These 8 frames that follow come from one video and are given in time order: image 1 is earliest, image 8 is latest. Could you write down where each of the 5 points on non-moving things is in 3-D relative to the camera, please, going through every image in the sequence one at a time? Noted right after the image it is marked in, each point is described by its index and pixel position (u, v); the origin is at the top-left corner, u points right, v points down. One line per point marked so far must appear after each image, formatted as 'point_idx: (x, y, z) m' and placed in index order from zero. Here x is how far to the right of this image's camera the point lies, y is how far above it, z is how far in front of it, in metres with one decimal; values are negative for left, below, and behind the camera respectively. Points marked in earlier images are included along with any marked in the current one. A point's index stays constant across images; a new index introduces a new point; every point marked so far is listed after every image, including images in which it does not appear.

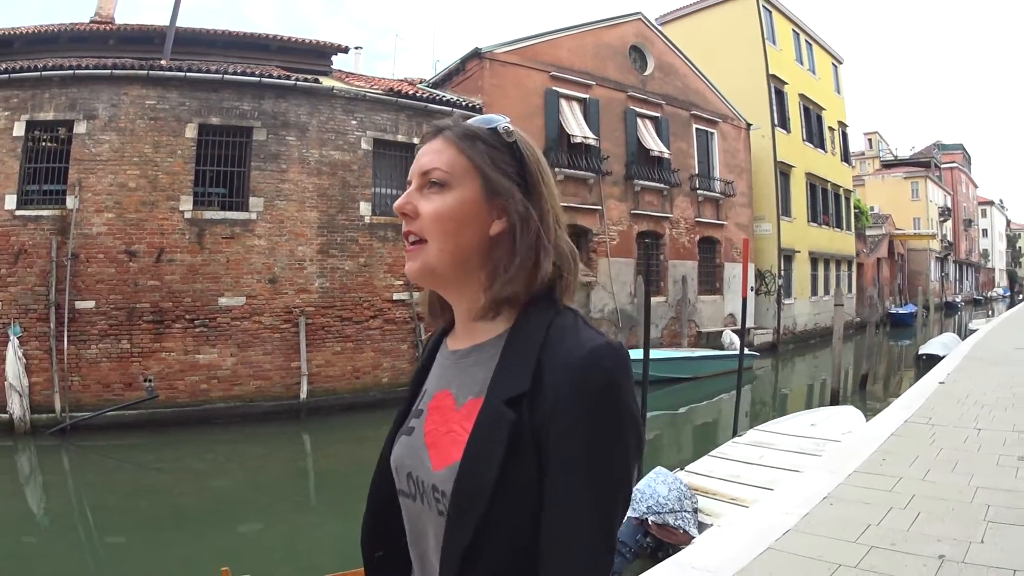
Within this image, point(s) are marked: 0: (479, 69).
0: (-0.7, +4.5, +13.1) m
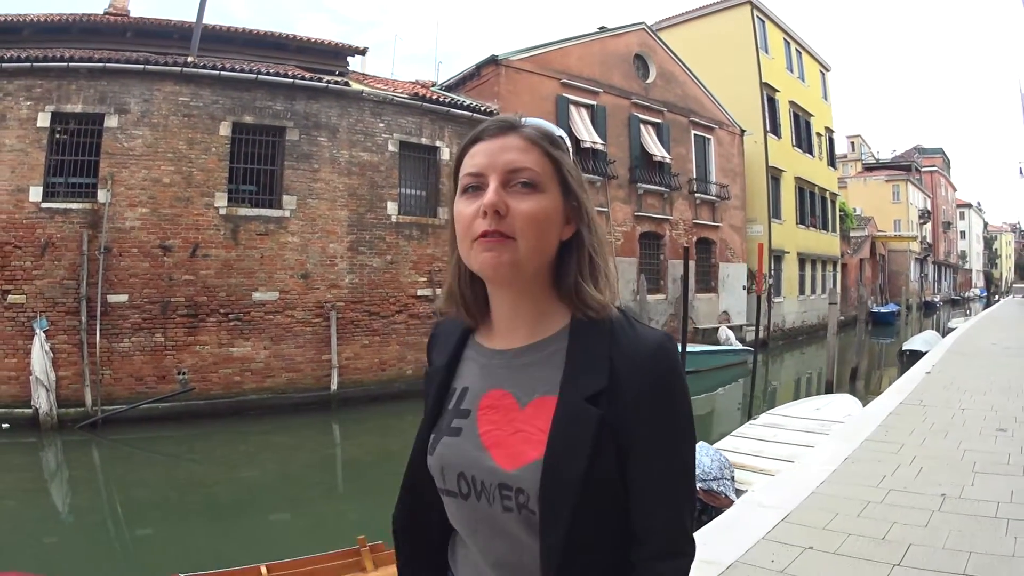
0: (-0.4, +4.6, +13.6) m
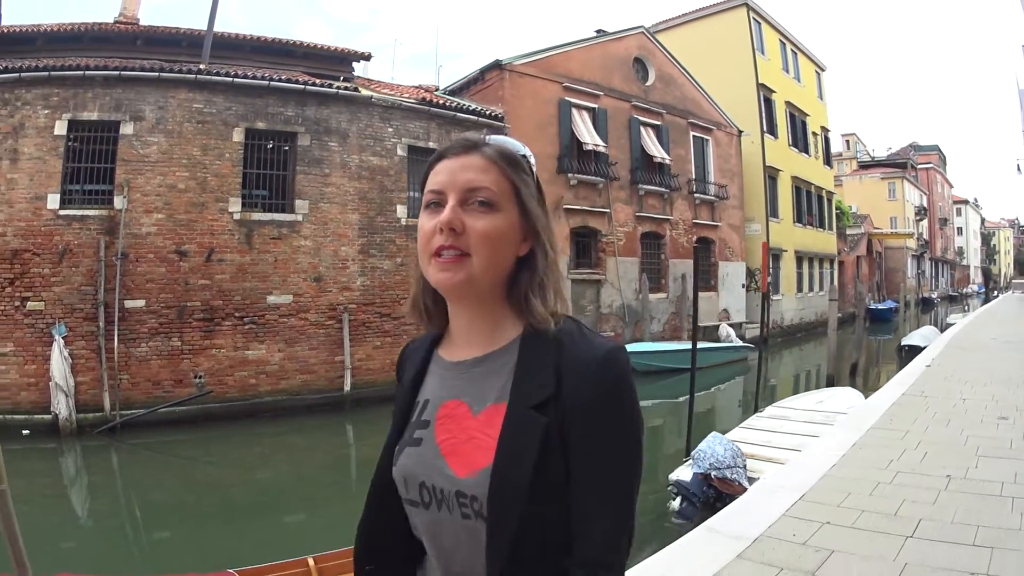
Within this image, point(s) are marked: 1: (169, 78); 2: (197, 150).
0: (-0.3, +4.6, +13.9) m
1: (-5.7, +3.5, +10.5) m
2: (-5.3, +2.3, +10.6) m
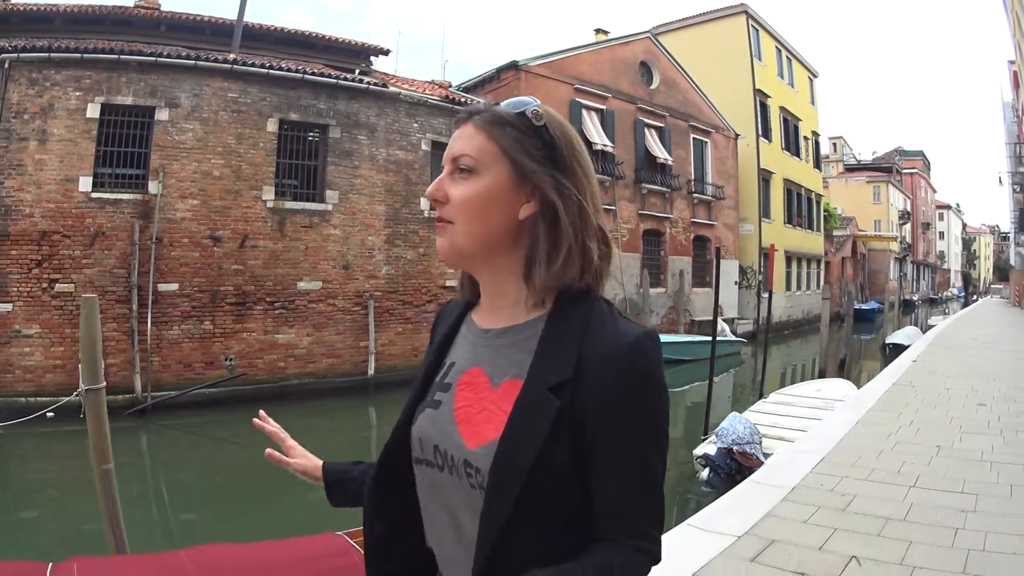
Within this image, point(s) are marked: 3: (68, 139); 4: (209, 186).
0: (+0.1, +4.8, +14.4) m
1: (-5.2, +3.8, +10.7) m
2: (-4.9, +2.6, +10.9) m
3: (-7.4, +2.5, +10.6) m
4: (-5.2, +1.7, +10.8) m
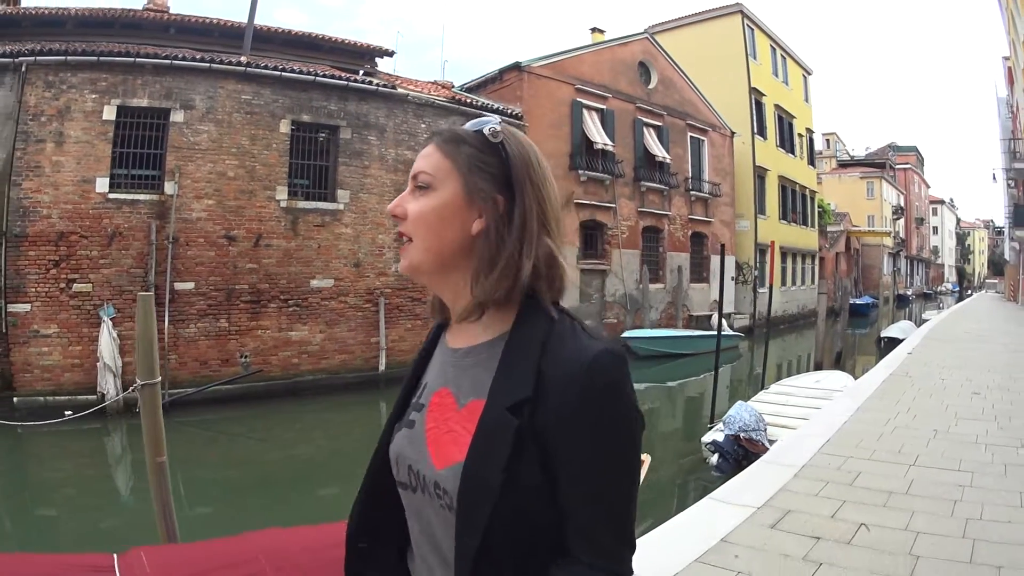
0: (+0.1, +4.9, +14.6) m
1: (-5.1, +3.8, +11.0) m
2: (-4.7, +2.6, +11.2) m
3: (-7.3, +2.5, +10.8) m
4: (-5.0, +1.8, +11.1) m
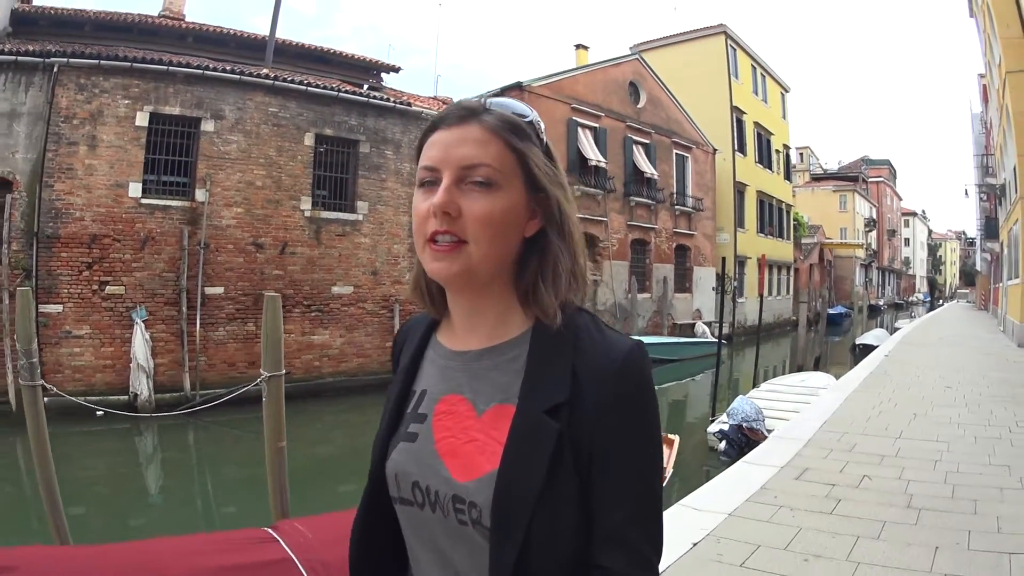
0: (+0.2, +4.7, +15.5) m
1: (-4.8, +3.7, +11.6) m
2: (-4.5, +2.5, +11.8) m
3: (-7.0, +2.4, +11.2) m
4: (-4.8, +1.7, +11.6) m
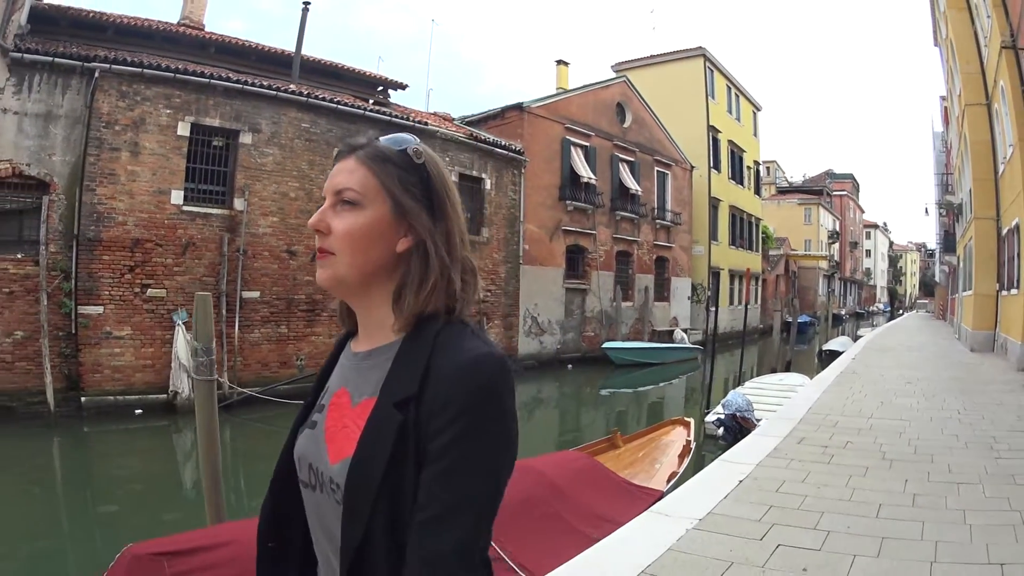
0: (+0.2, +4.5, +16.7) m
1: (-4.5, +3.6, +12.3) m
2: (-4.2, +2.4, +12.6) m
3: (-6.6, +2.4, +11.8) m
4: (-4.5, +1.6, +12.4) m
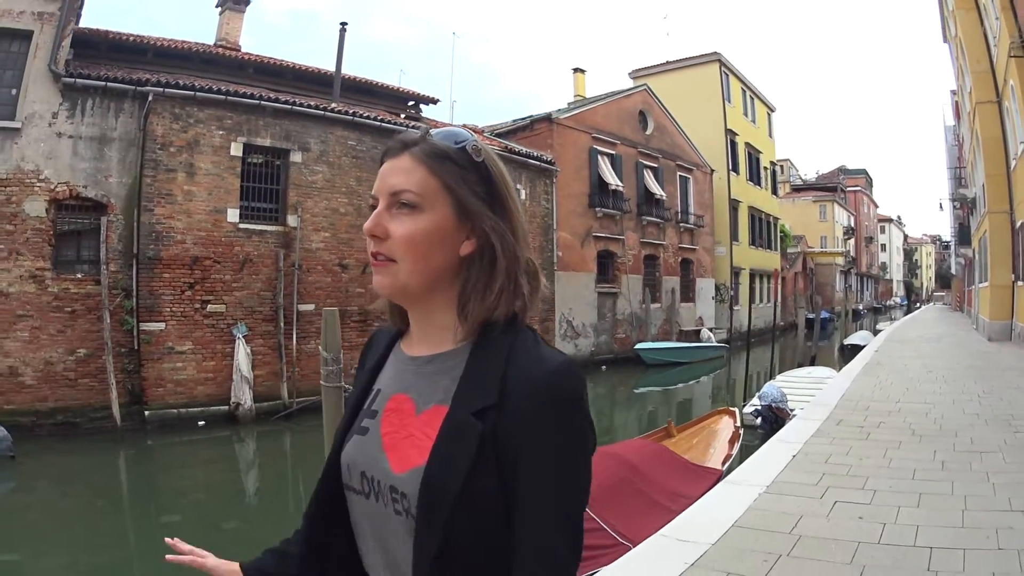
0: (+1.1, +4.3, +17.1) m
1: (-3.7, +3.3, +12.8) m
2: (-3.3, +2.2, +13.0) m
3: (-5.8, +2.1, +12.3) m
4: (-3.6, +1.3, +12.8) m
